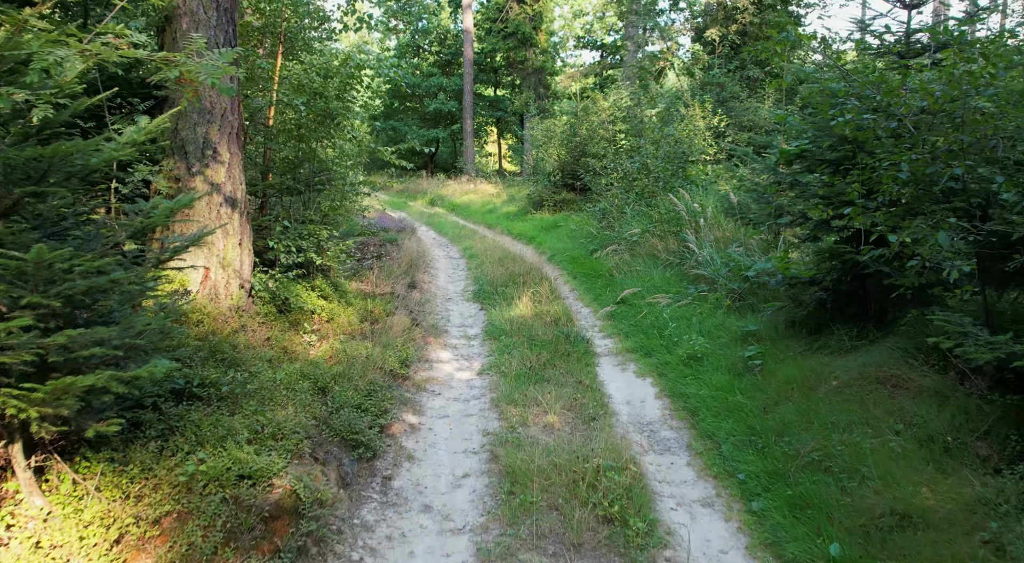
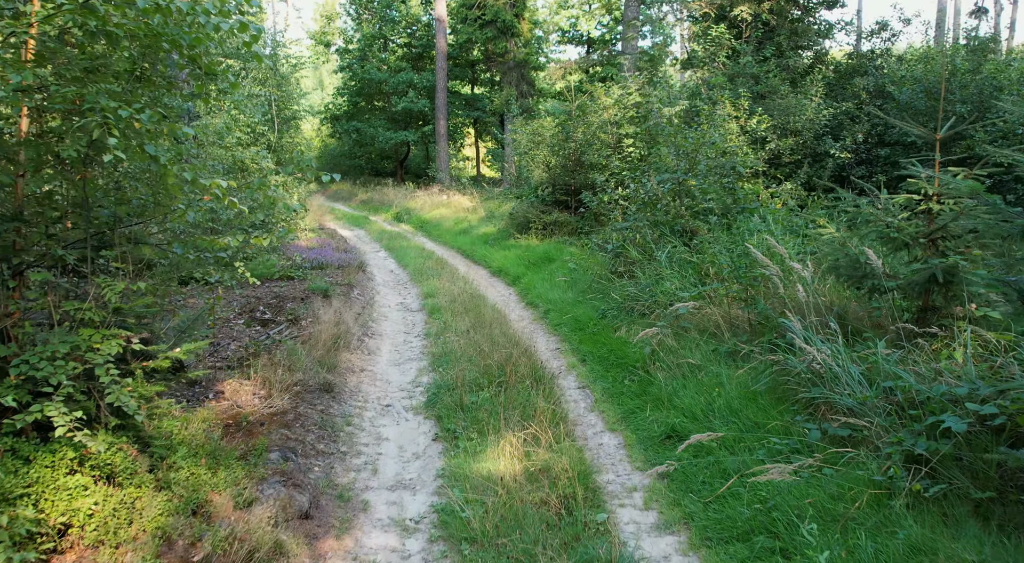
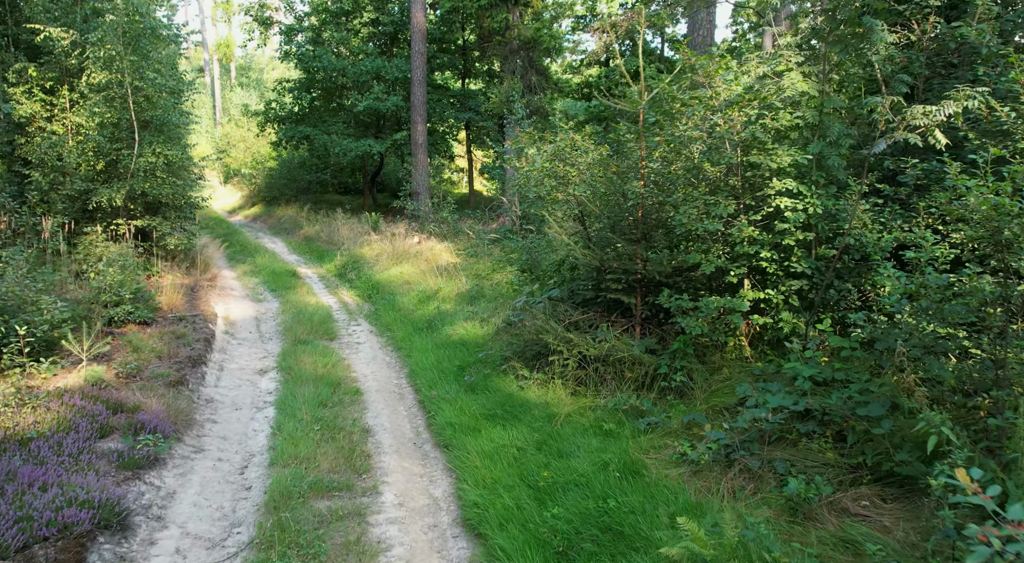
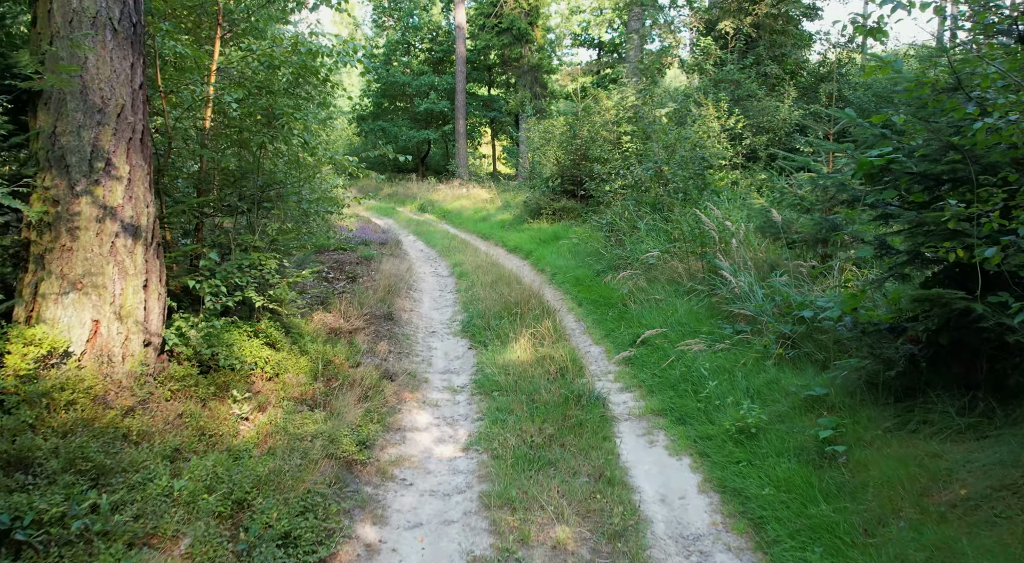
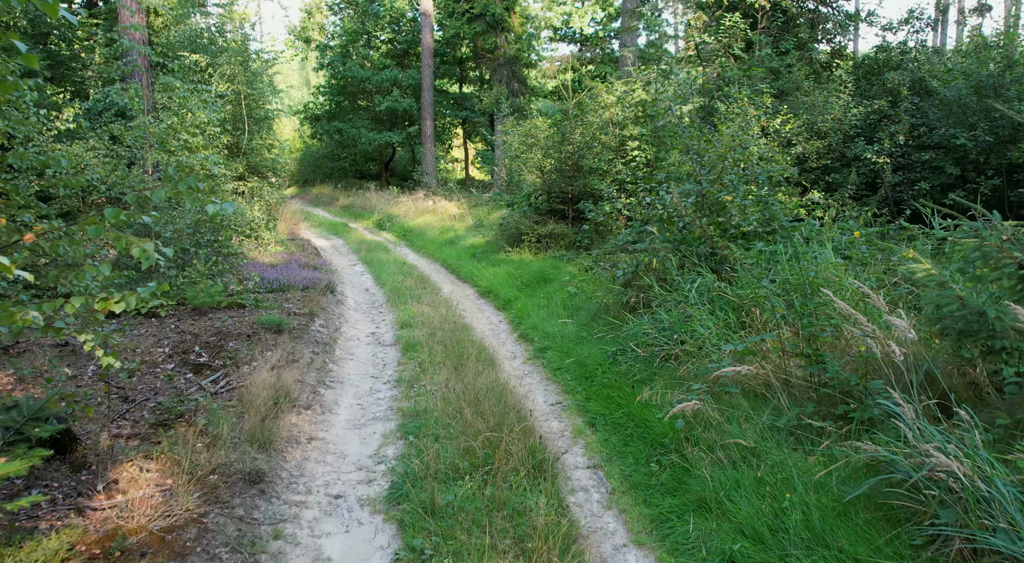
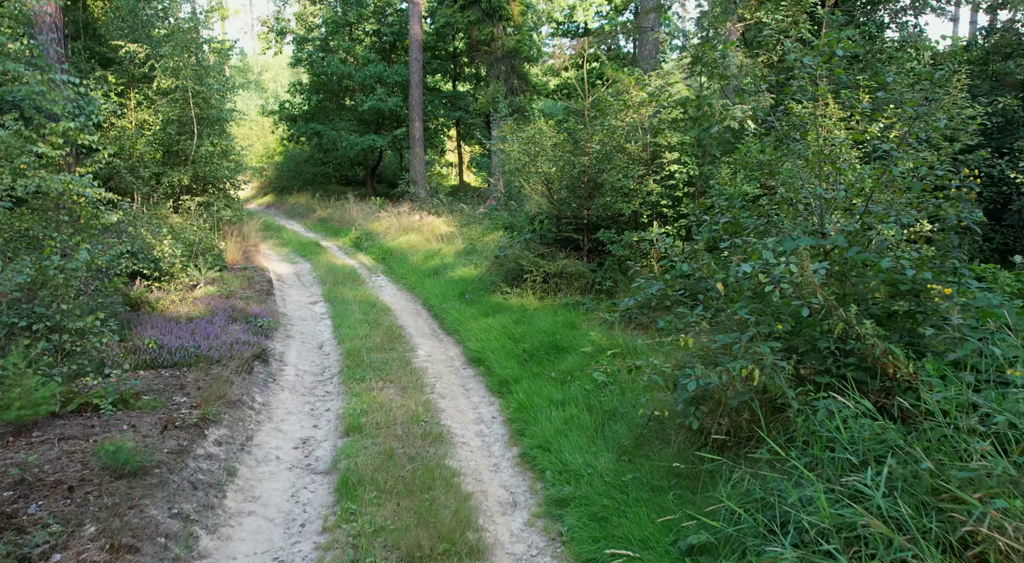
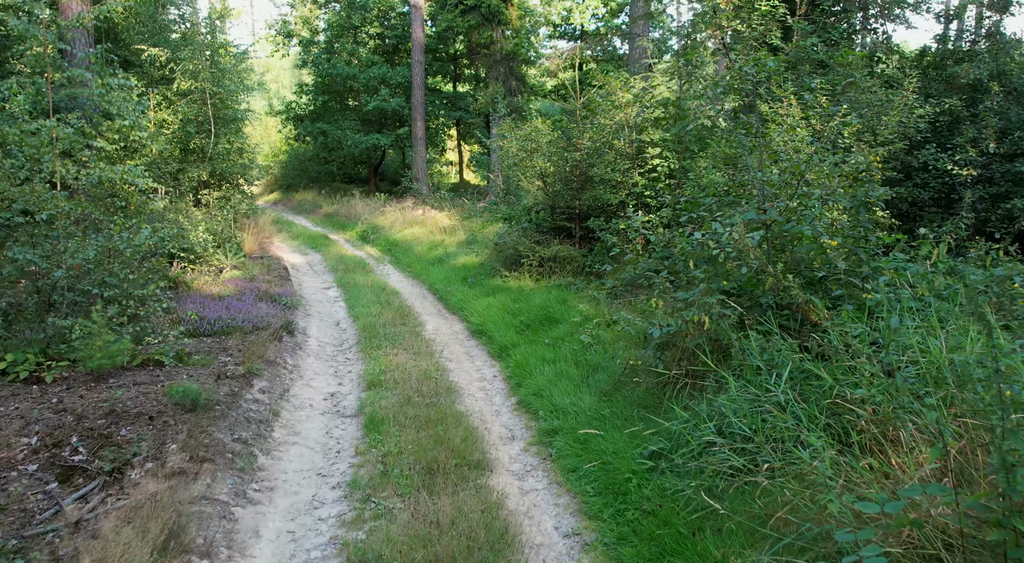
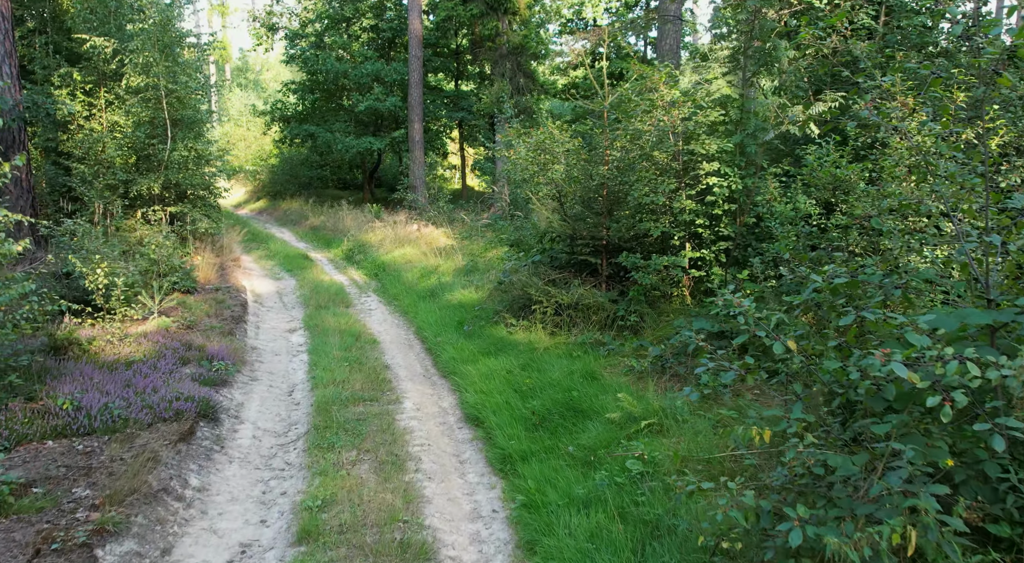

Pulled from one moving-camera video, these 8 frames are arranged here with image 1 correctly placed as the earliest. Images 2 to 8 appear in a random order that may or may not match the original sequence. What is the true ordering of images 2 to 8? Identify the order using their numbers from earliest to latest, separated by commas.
4, 2, 5, 7, 6, 8, 3
